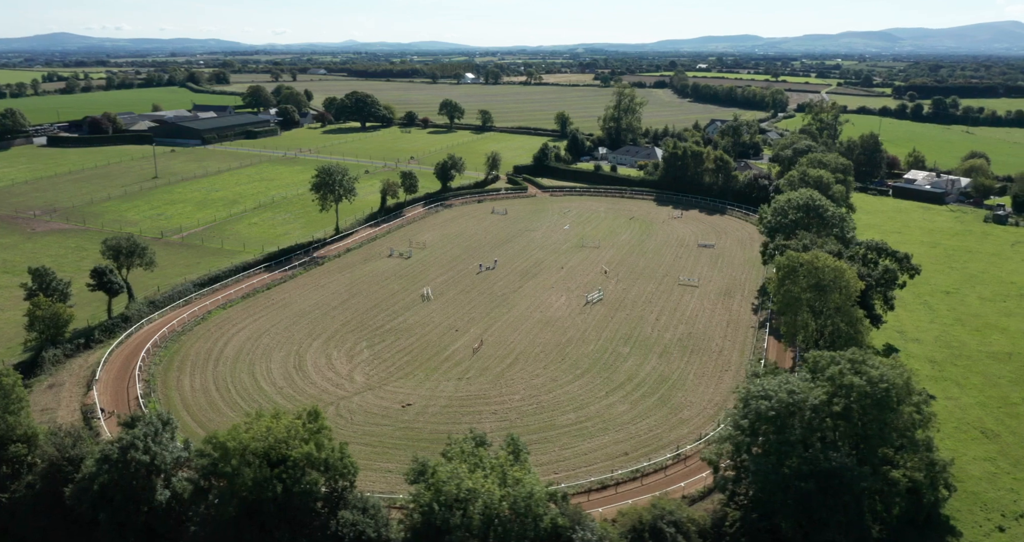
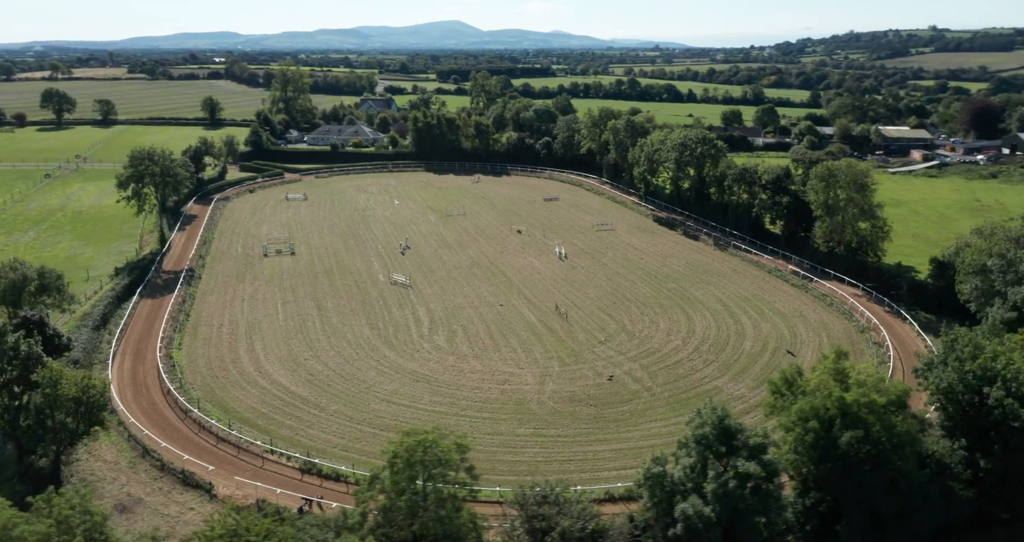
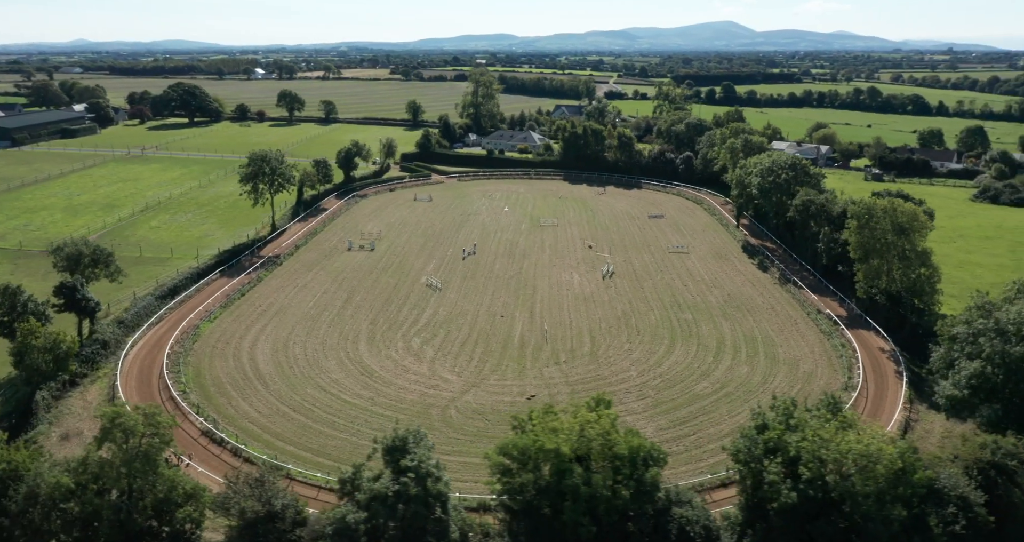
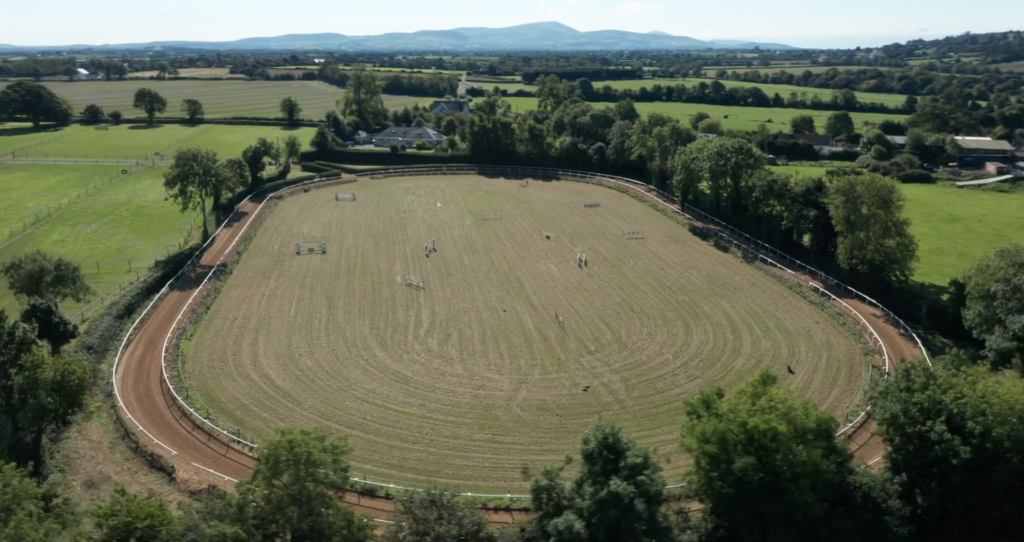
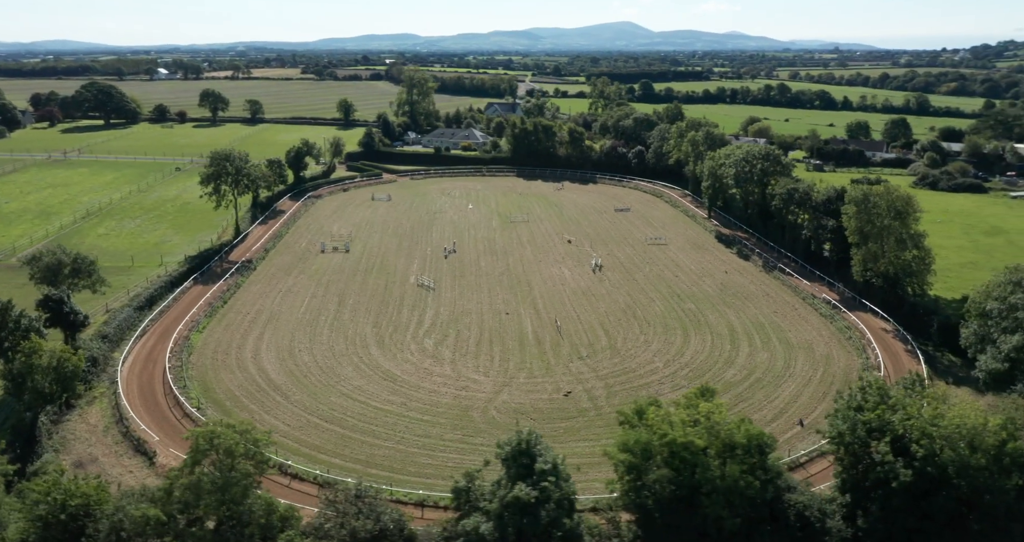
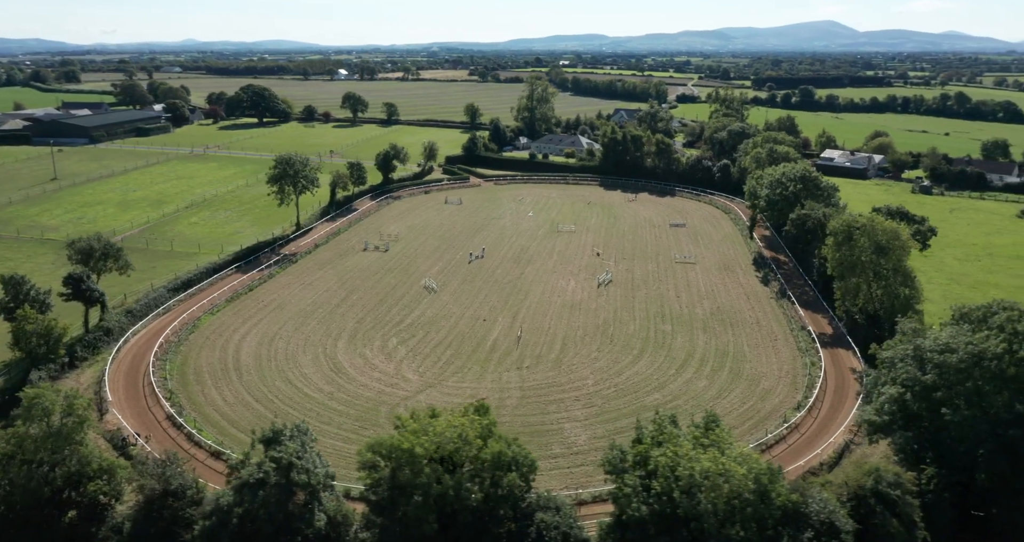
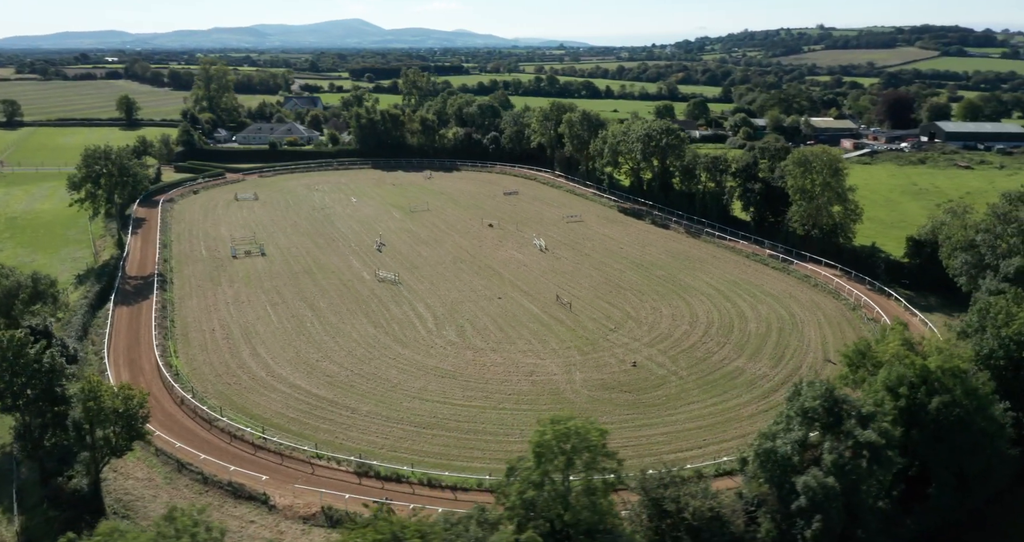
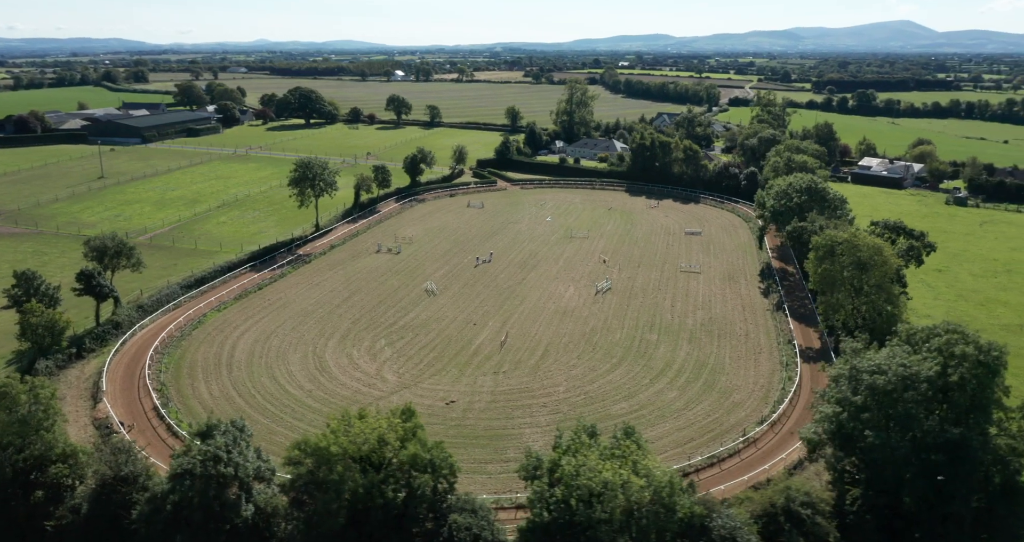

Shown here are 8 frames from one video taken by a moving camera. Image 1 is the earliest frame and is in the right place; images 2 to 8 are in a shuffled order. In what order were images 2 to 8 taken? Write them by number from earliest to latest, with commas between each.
8, 6, 3, 5, 4, 2, 7
